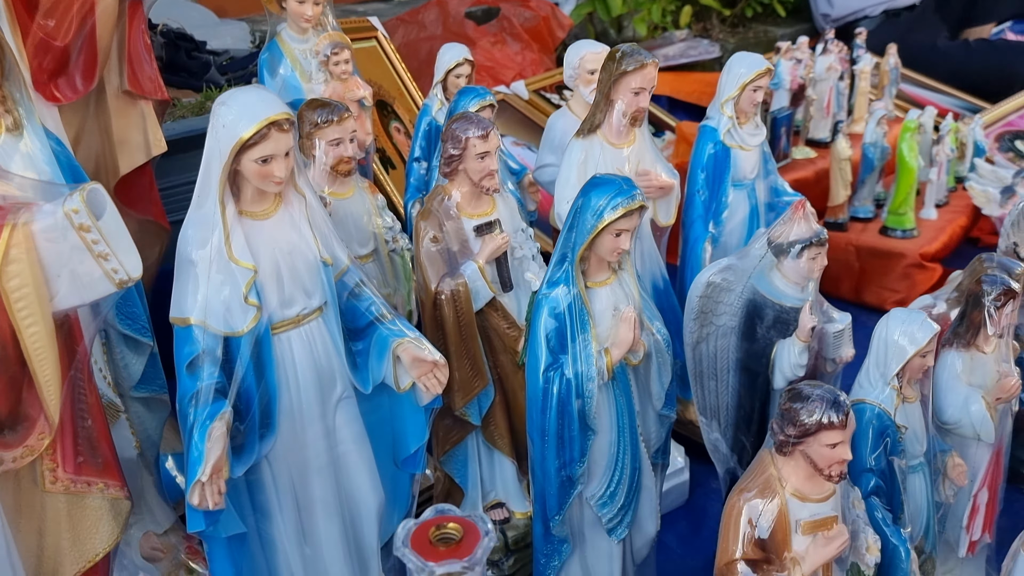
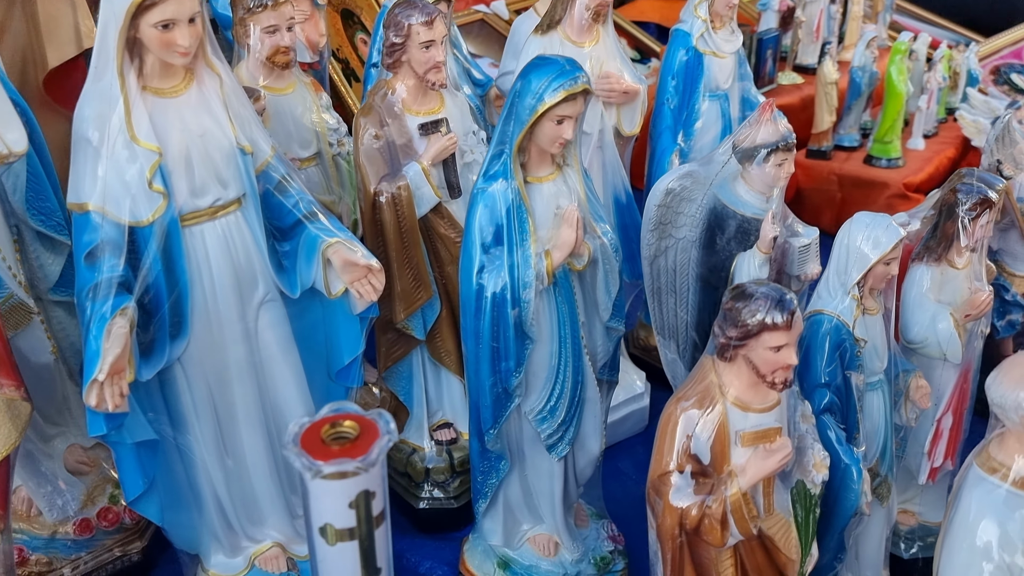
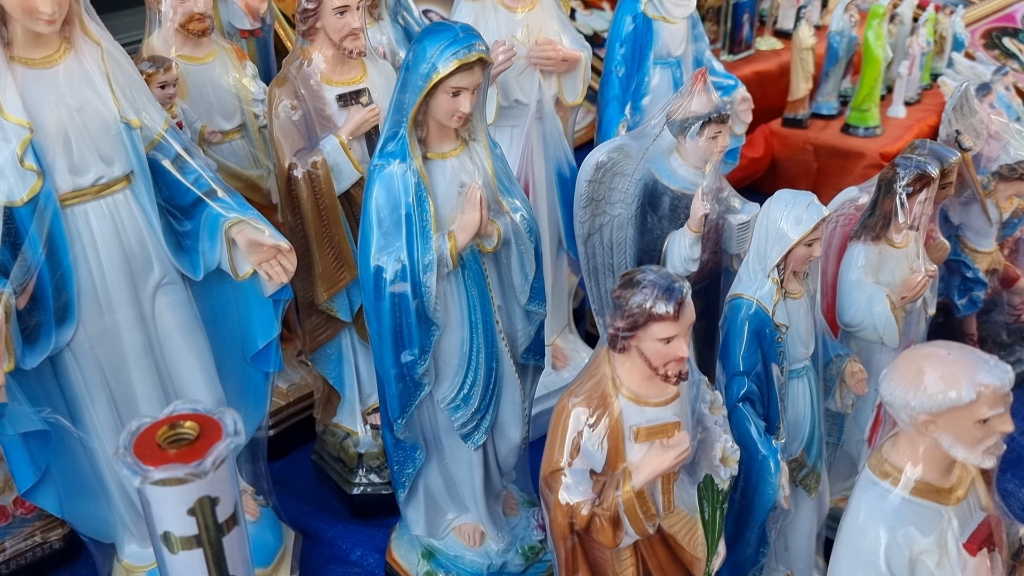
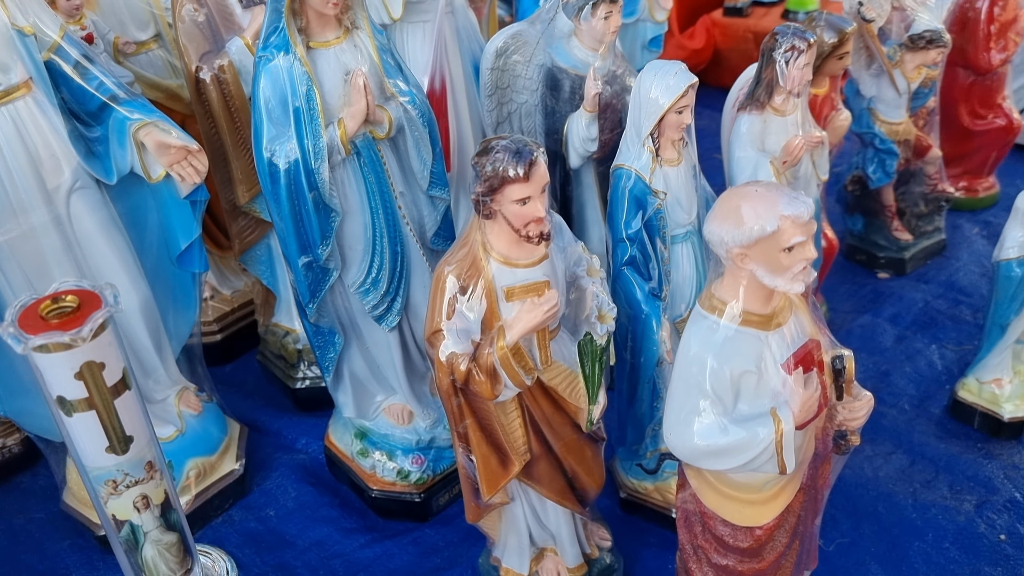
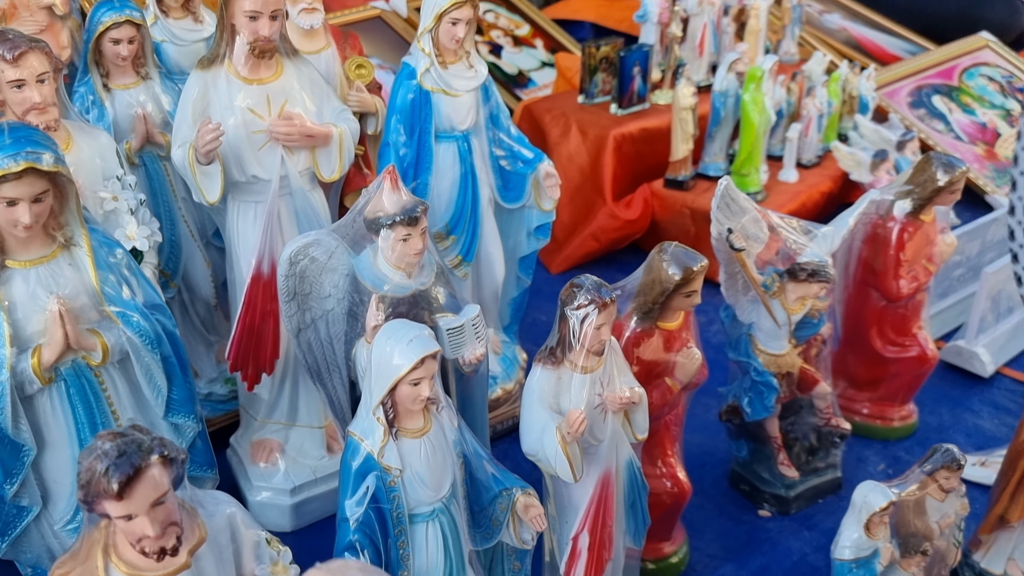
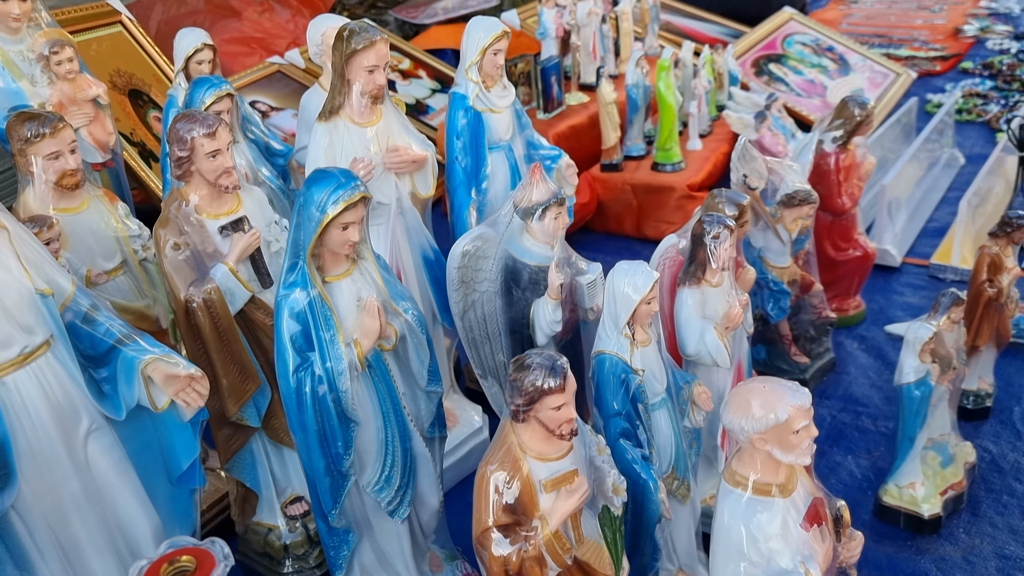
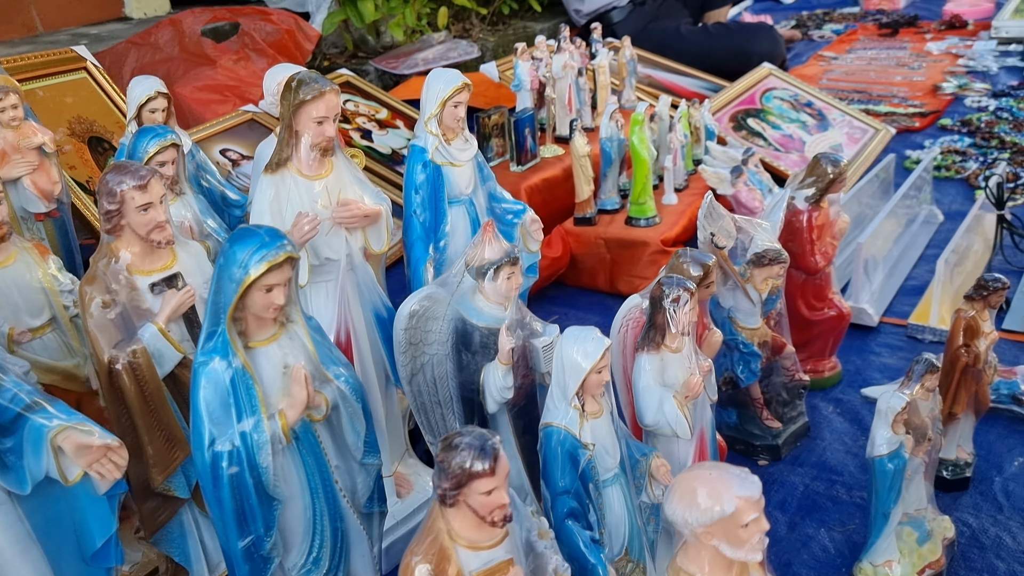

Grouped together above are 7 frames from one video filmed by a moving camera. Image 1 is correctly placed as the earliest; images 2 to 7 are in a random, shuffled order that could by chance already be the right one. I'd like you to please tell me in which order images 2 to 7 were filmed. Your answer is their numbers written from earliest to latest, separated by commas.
2, 3, 4, 6, 7, 5
